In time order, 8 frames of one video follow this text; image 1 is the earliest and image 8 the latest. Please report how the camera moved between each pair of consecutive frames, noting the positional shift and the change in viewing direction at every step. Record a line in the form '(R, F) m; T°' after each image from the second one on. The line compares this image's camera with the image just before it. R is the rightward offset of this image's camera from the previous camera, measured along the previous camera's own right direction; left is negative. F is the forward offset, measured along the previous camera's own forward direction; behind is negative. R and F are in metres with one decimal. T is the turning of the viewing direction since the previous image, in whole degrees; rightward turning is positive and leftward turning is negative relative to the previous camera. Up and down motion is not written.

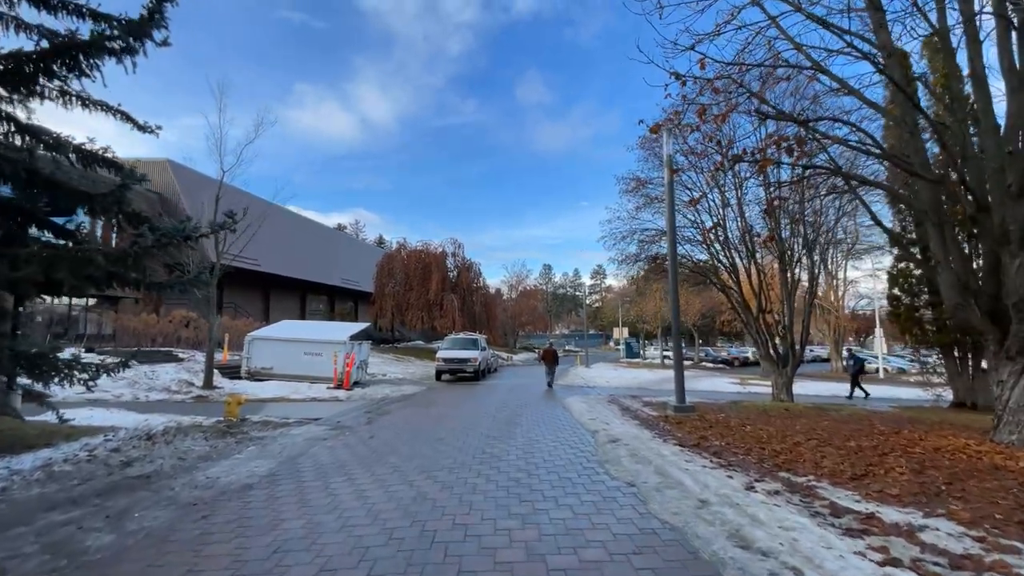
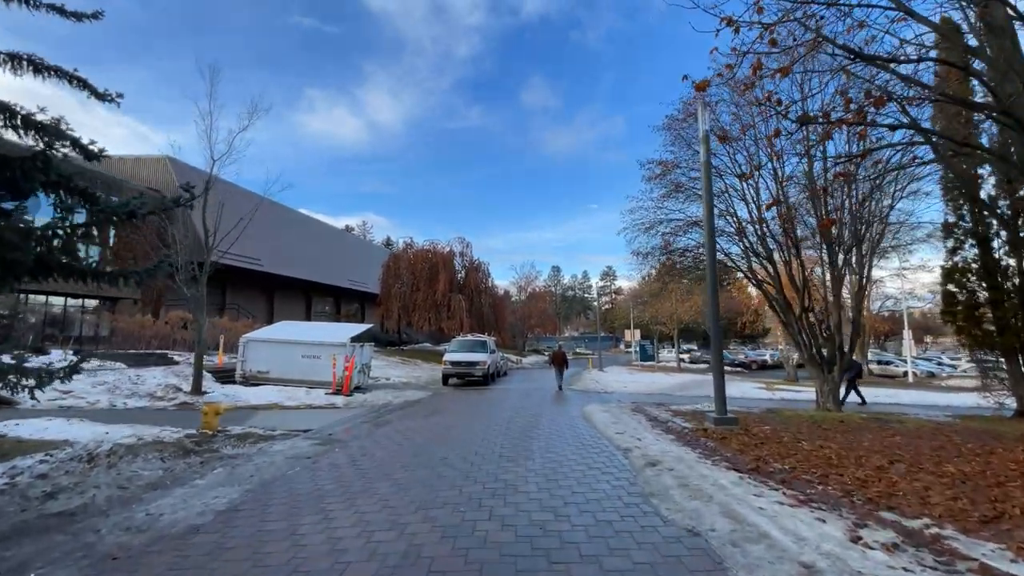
(-0.2, +1.6) m; -1°
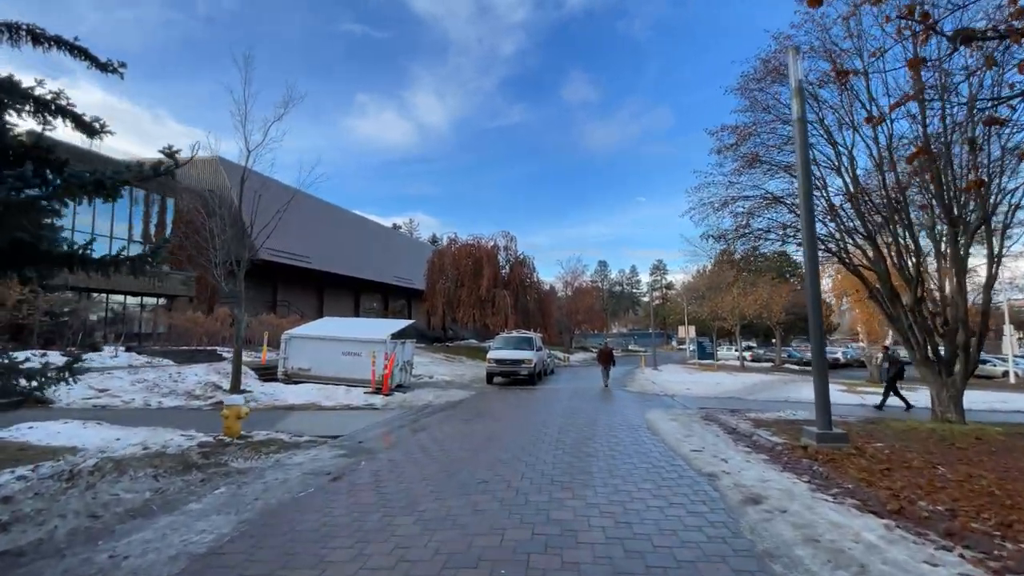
(-0.1, +1.5) m; -5°
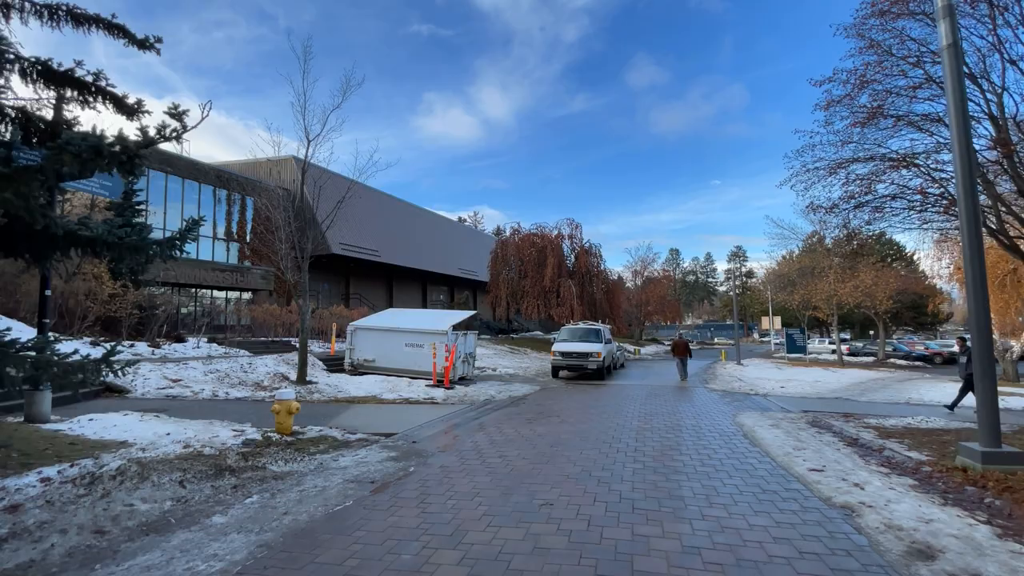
(0.0, +1.2) m; -8°
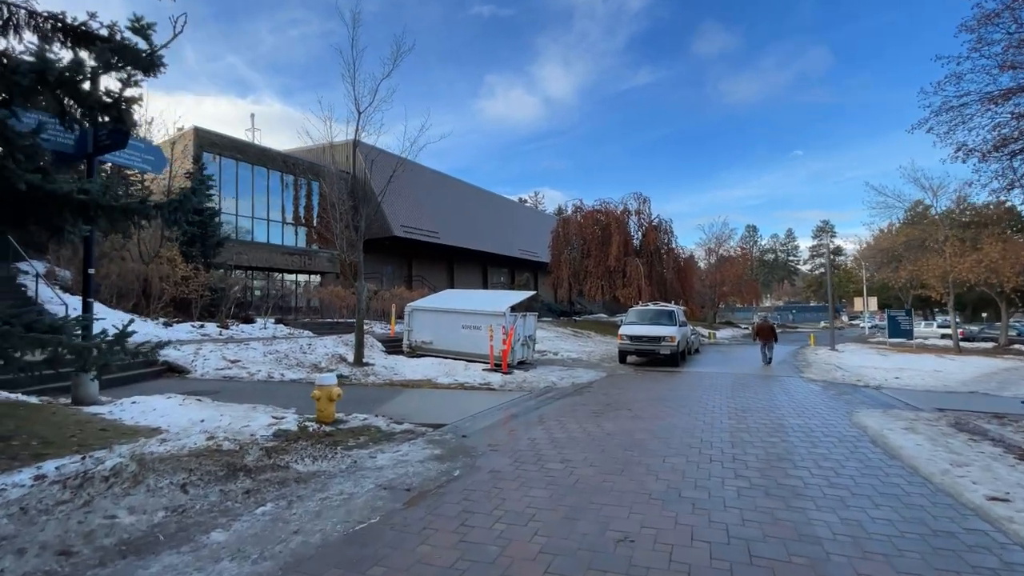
(0.0, +1.4) m; -7°
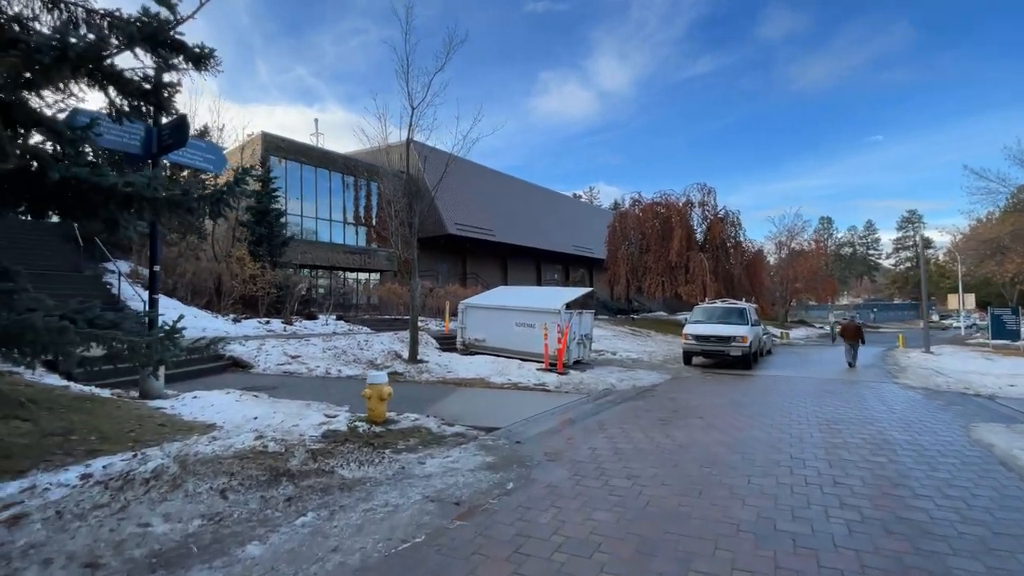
(0.0, +0.6) m; -6°
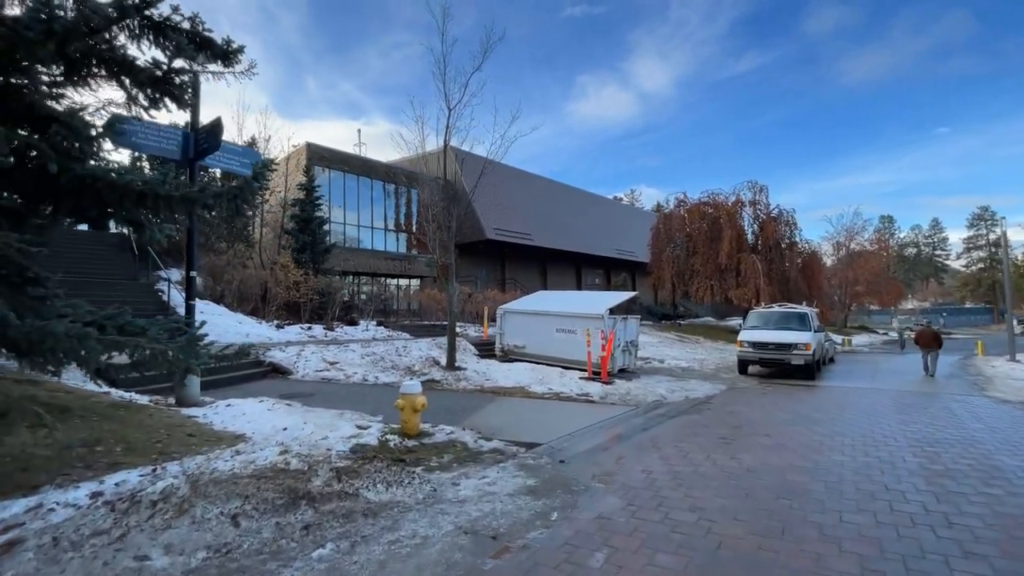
(0.0, +0.6) m; -5°
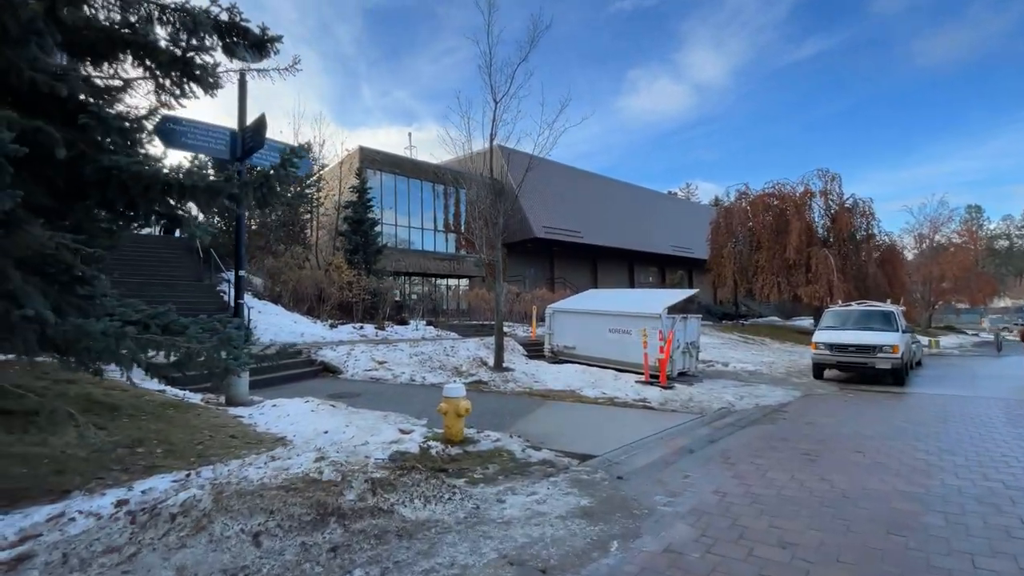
(0.0, +0.6) m; -6°
